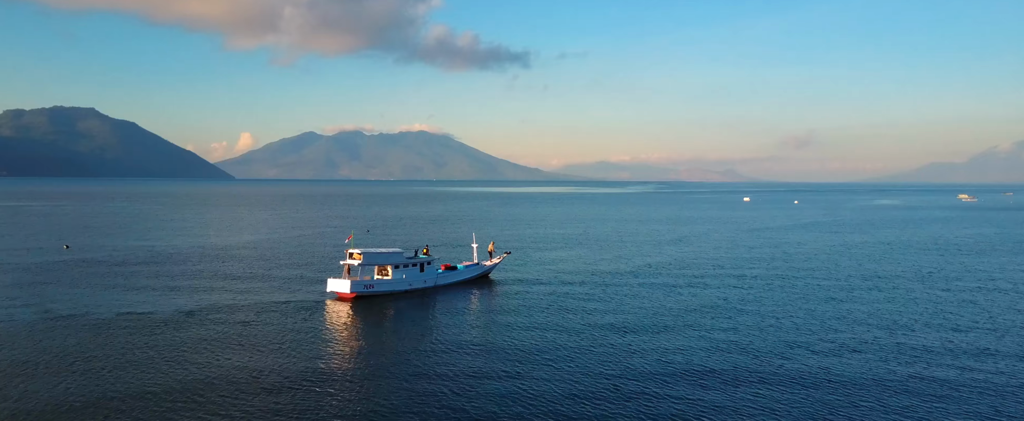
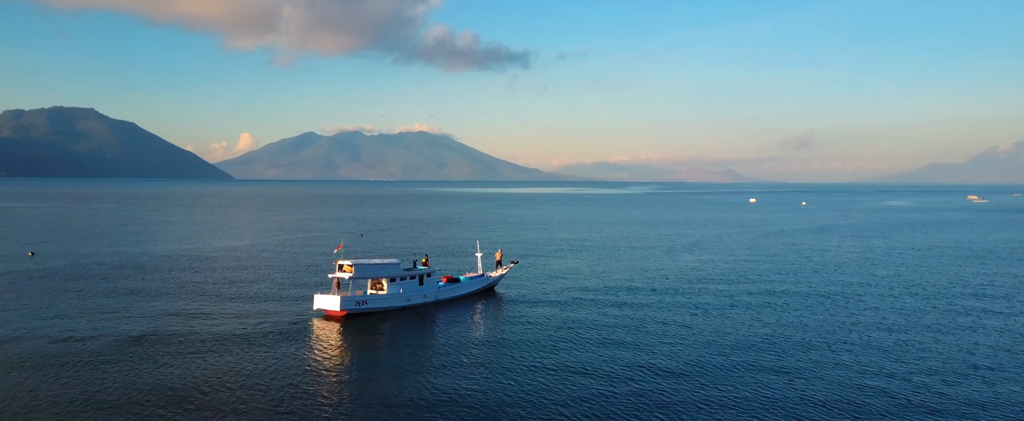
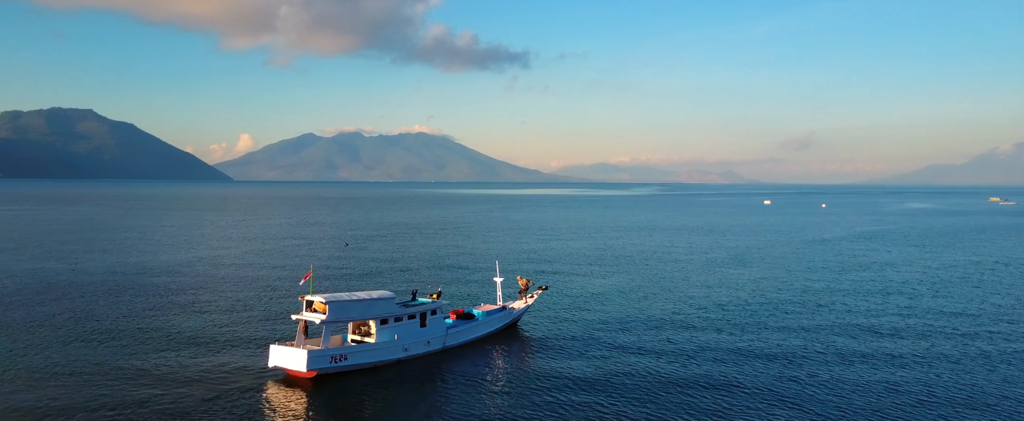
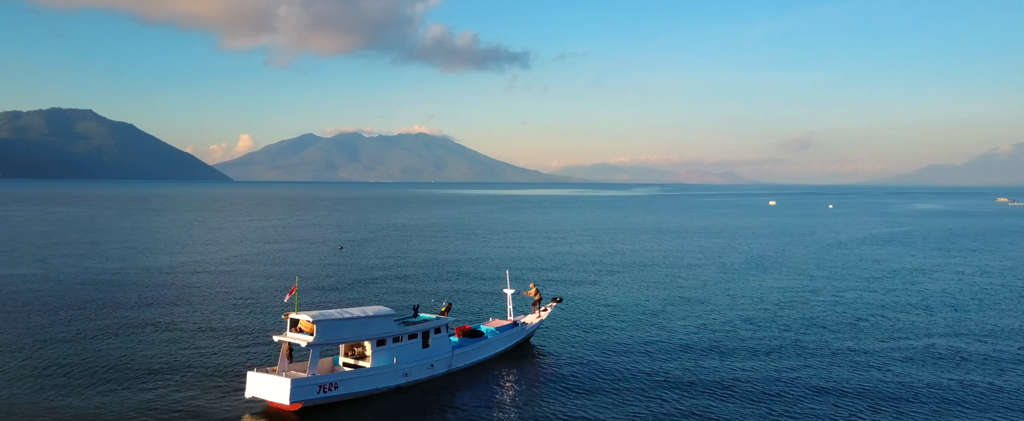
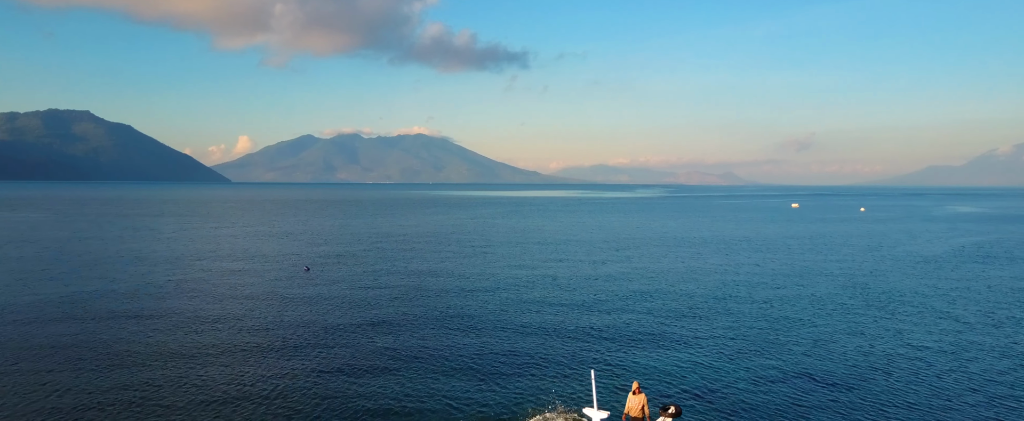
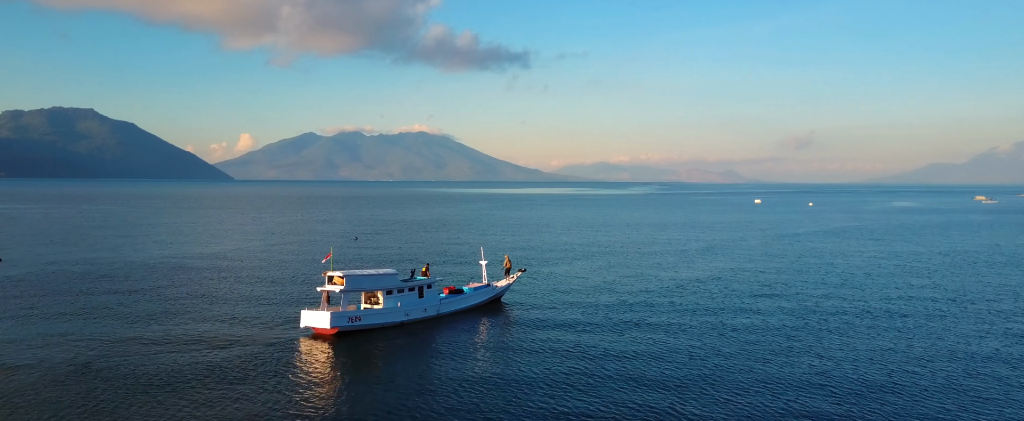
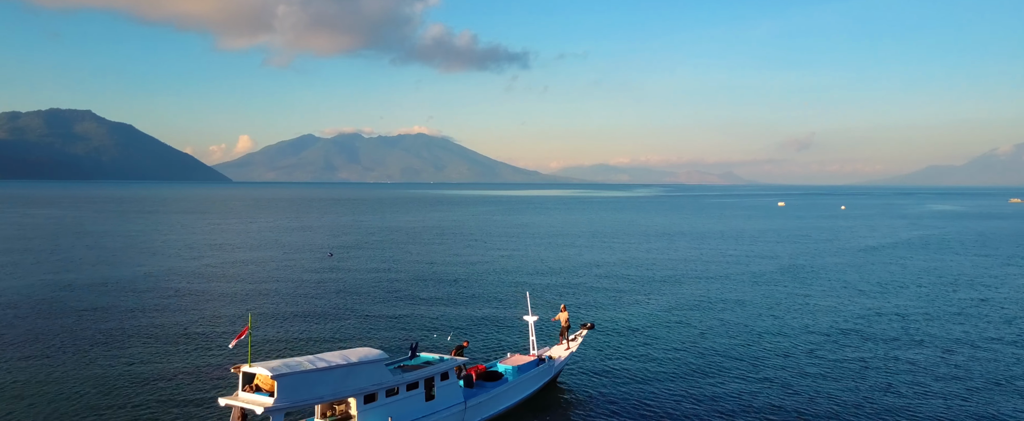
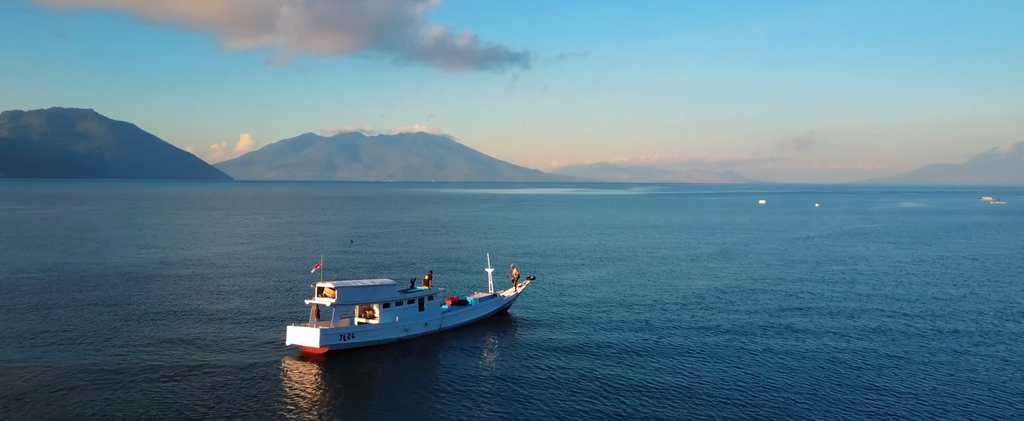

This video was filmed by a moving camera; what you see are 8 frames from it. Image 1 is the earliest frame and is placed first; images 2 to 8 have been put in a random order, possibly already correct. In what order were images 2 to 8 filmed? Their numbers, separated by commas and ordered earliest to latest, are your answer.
2, 6, 8, 3, 4, 7, 5
